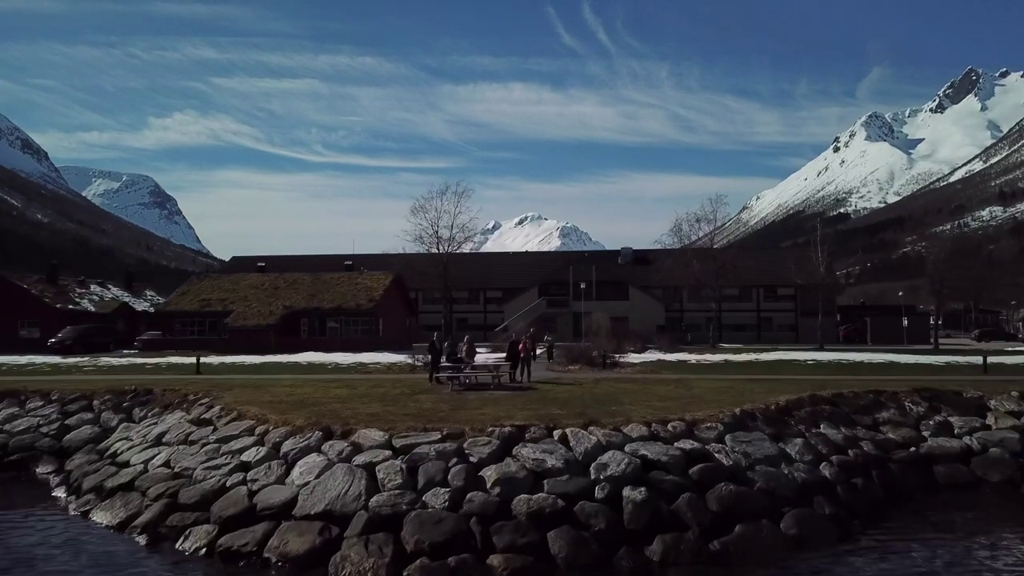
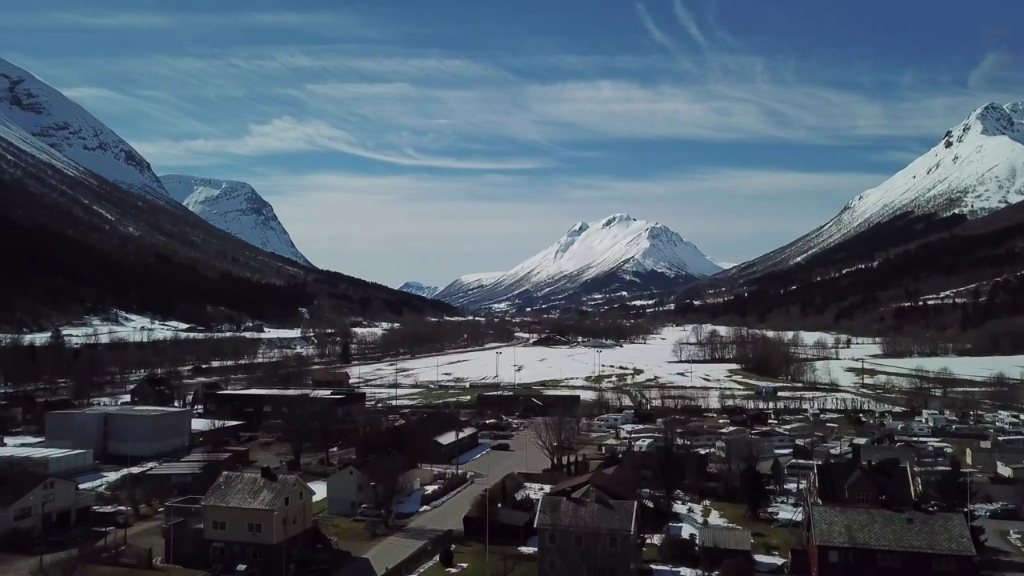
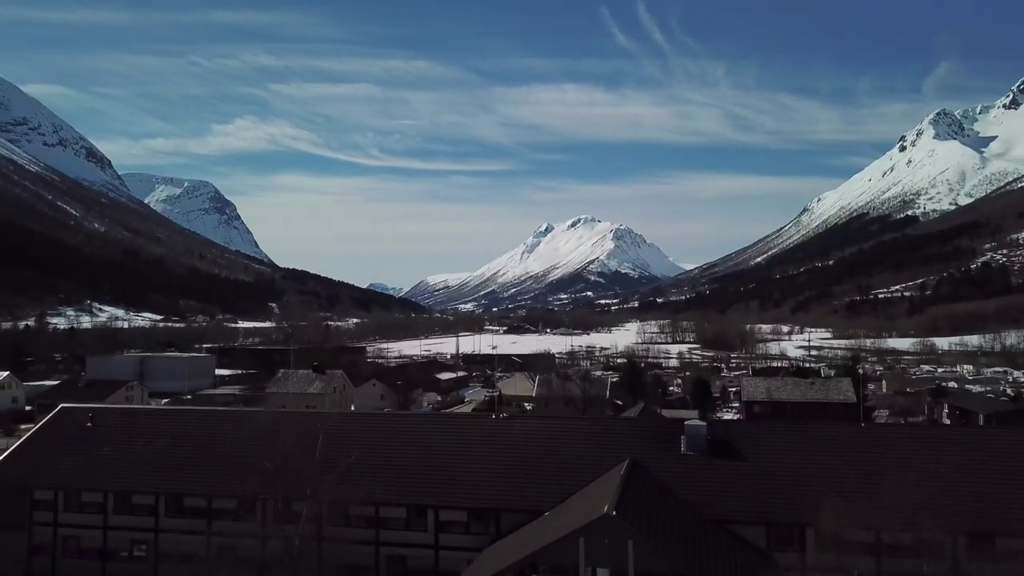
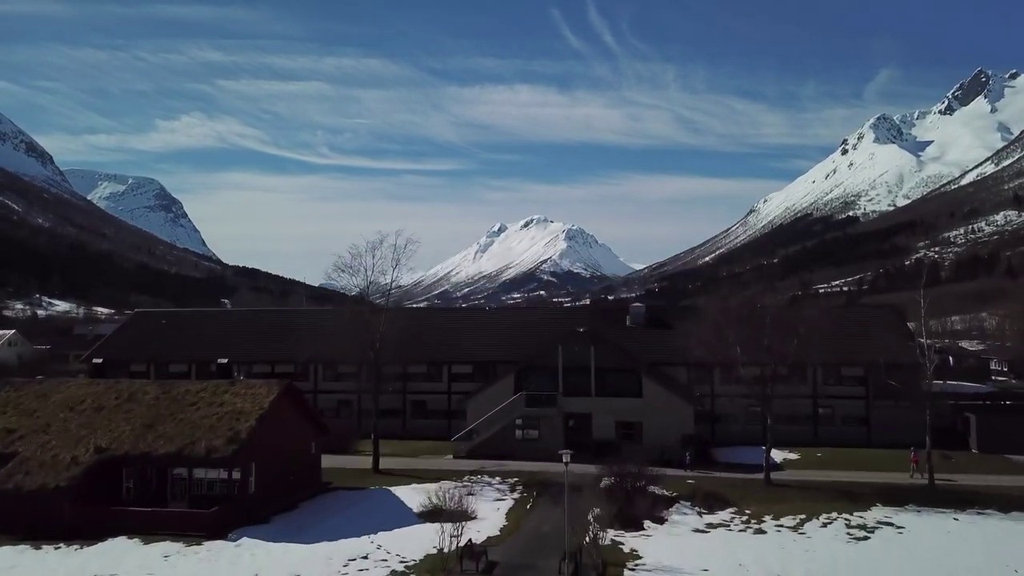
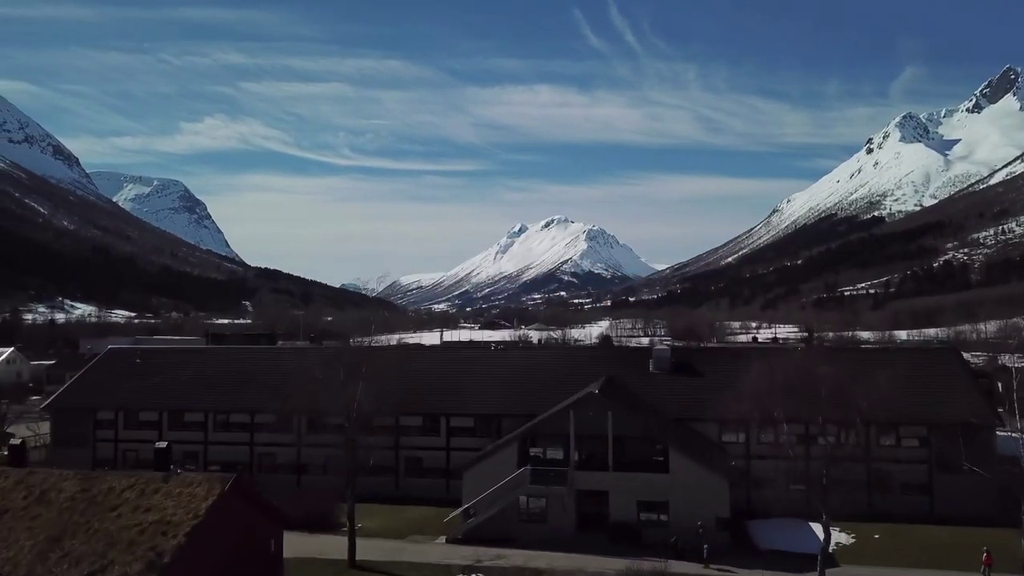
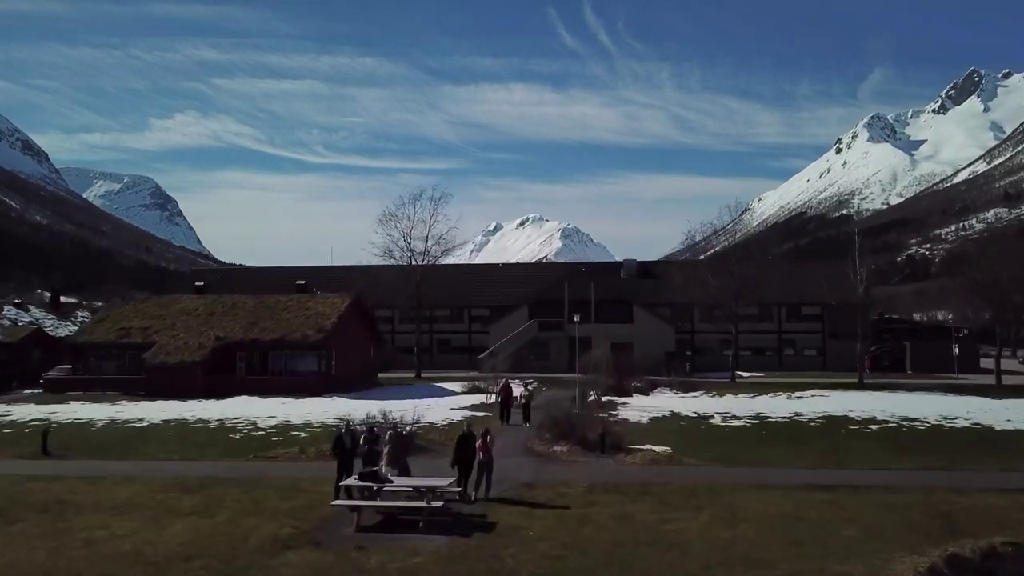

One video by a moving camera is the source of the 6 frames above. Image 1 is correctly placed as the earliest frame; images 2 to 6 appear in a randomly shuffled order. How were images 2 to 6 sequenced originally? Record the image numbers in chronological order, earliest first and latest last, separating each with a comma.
6, 4, 5, 3, 2
